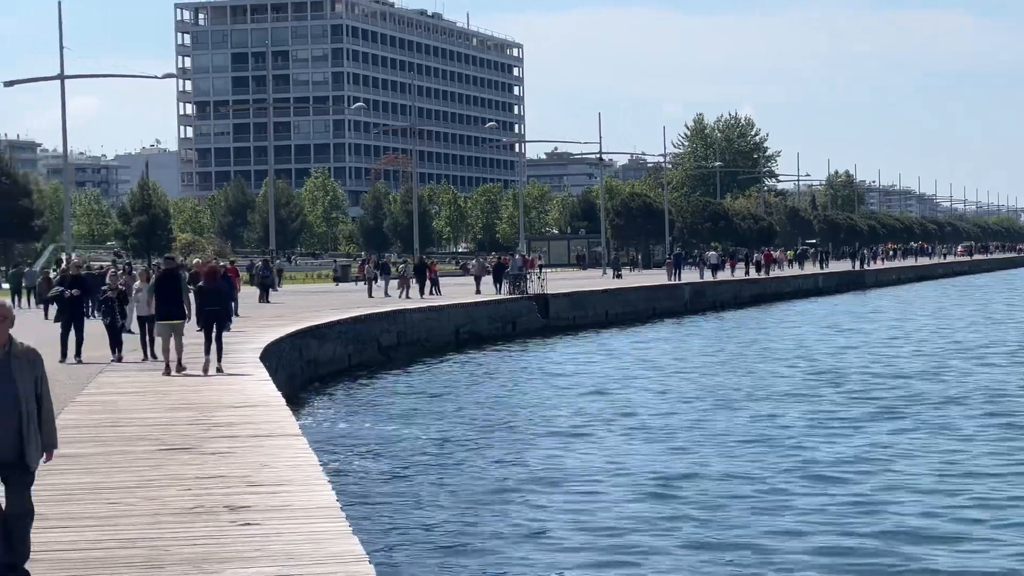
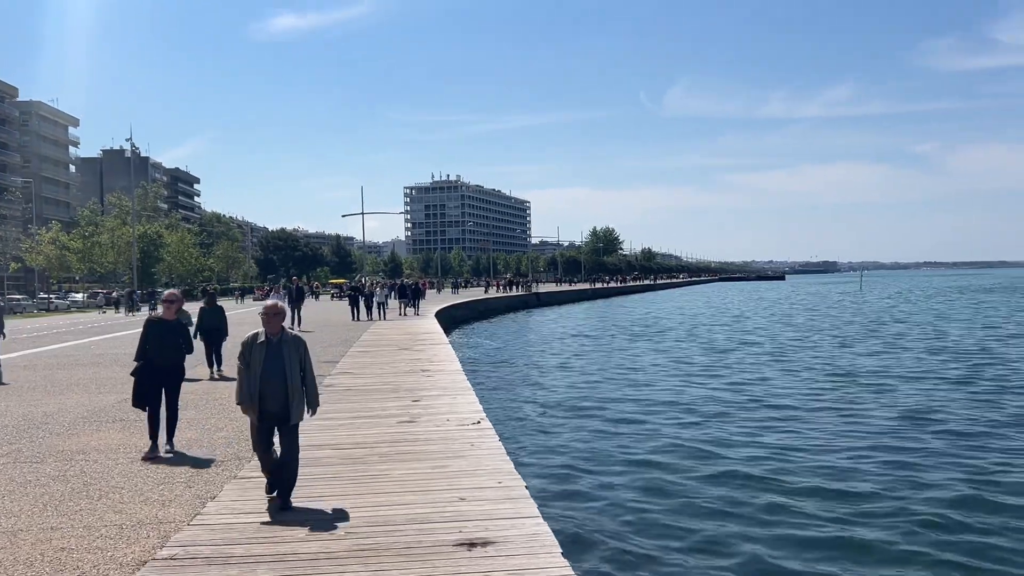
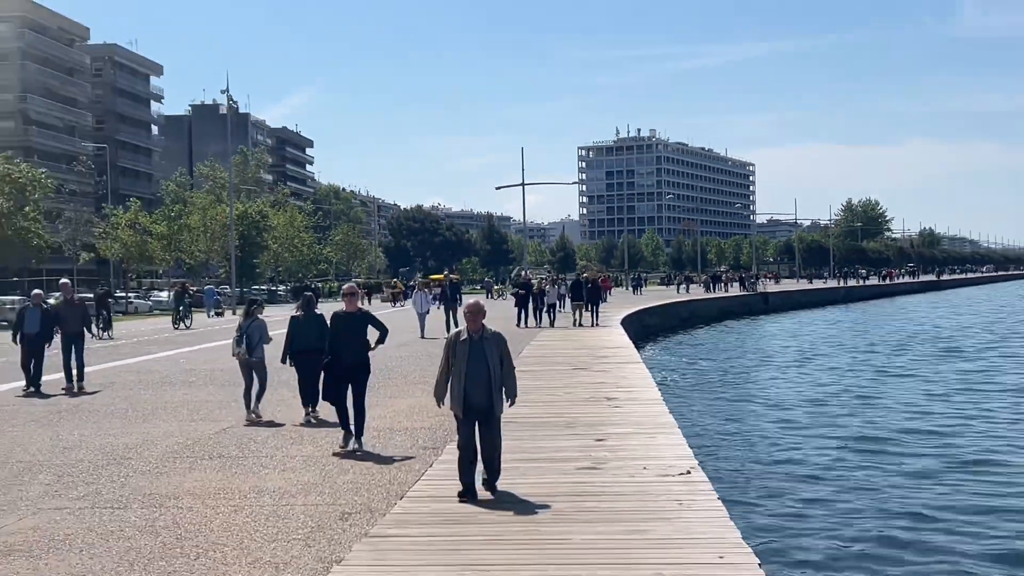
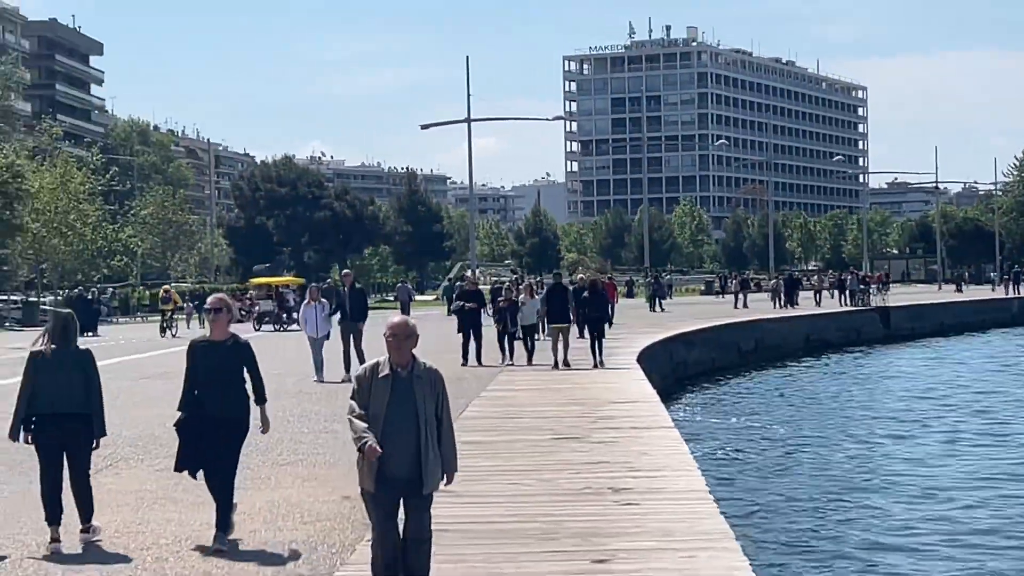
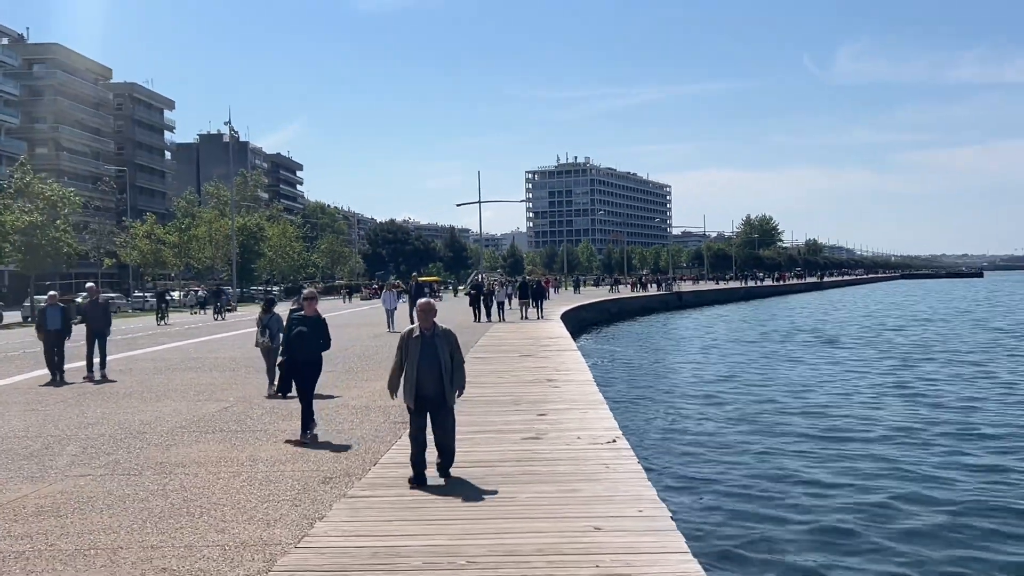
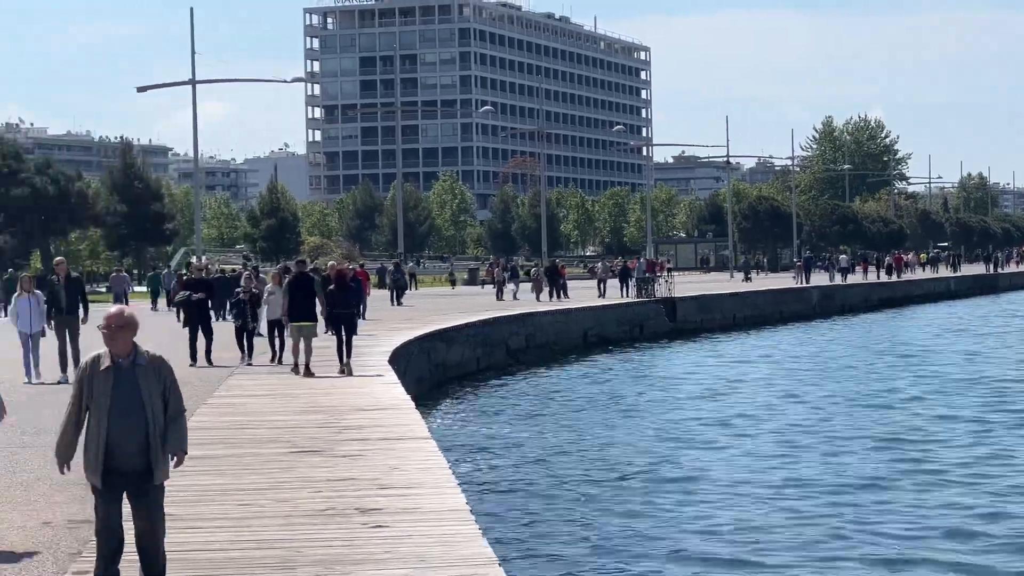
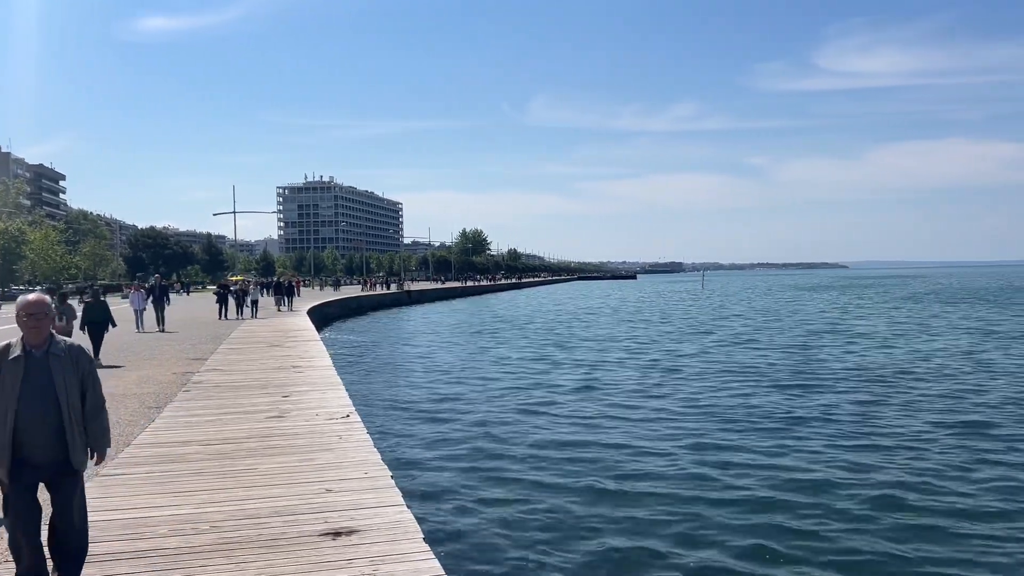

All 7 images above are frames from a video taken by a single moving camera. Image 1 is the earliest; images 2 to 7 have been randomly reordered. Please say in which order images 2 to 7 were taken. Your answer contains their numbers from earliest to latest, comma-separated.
6, 4, 3, 5, 2, 7
